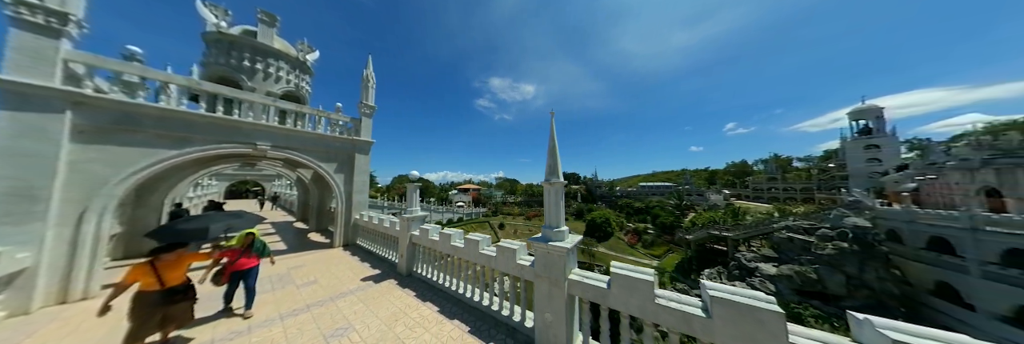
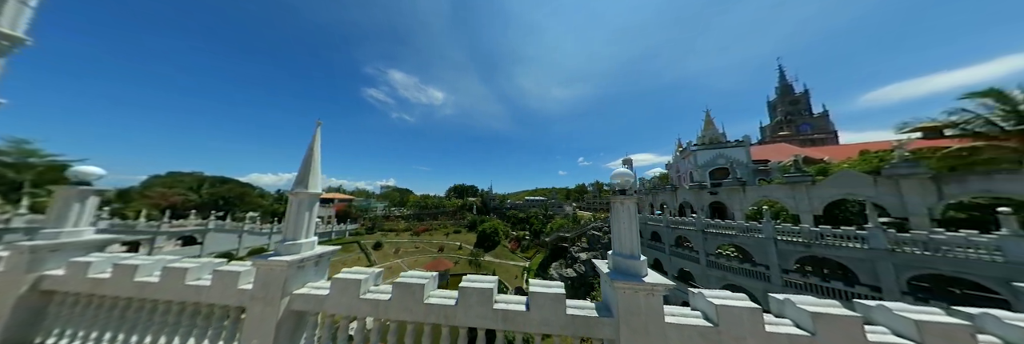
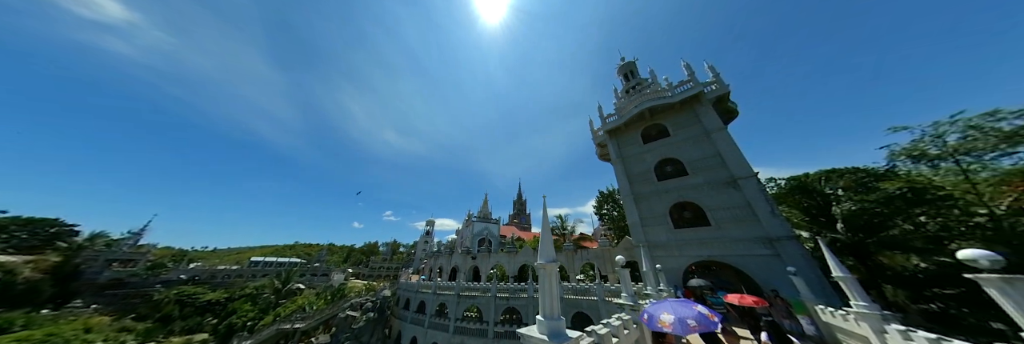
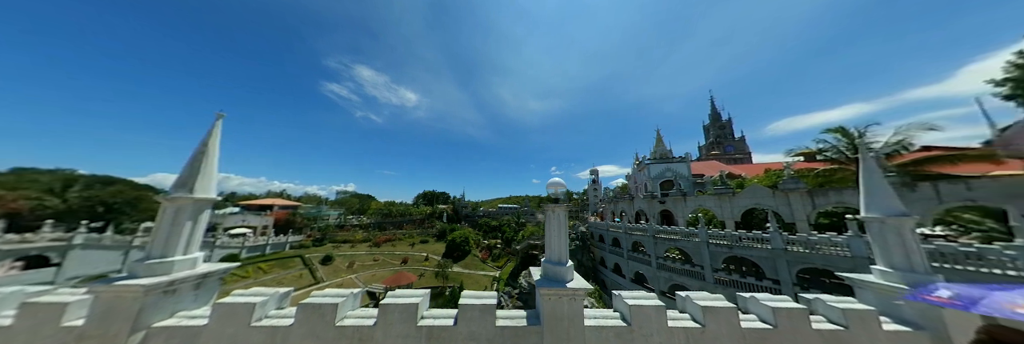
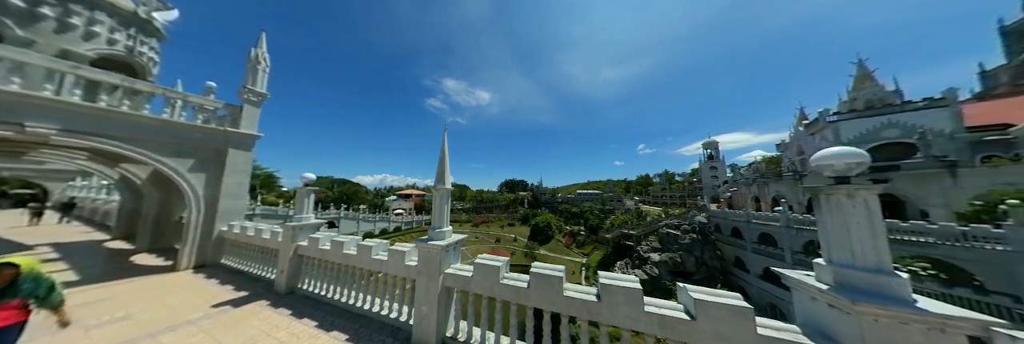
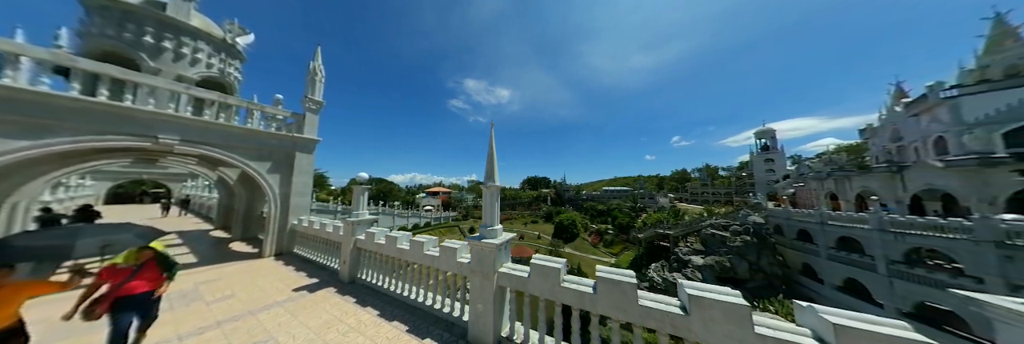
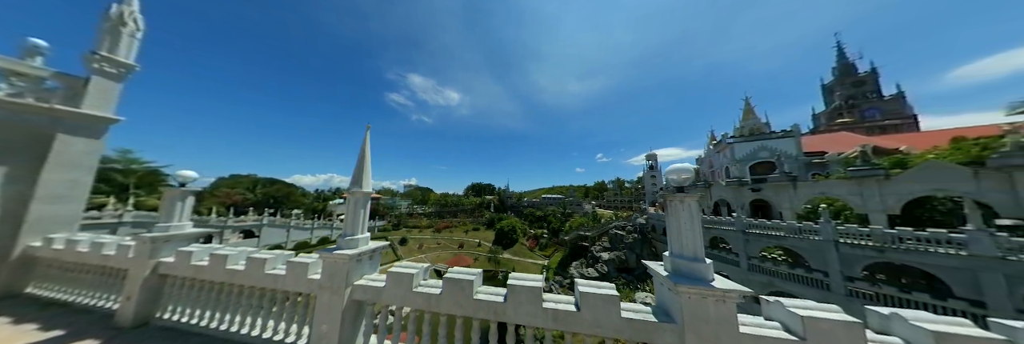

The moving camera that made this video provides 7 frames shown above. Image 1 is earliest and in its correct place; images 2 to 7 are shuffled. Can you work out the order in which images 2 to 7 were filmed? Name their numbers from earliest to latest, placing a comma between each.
6, 5, 7, 2, 4, 3
